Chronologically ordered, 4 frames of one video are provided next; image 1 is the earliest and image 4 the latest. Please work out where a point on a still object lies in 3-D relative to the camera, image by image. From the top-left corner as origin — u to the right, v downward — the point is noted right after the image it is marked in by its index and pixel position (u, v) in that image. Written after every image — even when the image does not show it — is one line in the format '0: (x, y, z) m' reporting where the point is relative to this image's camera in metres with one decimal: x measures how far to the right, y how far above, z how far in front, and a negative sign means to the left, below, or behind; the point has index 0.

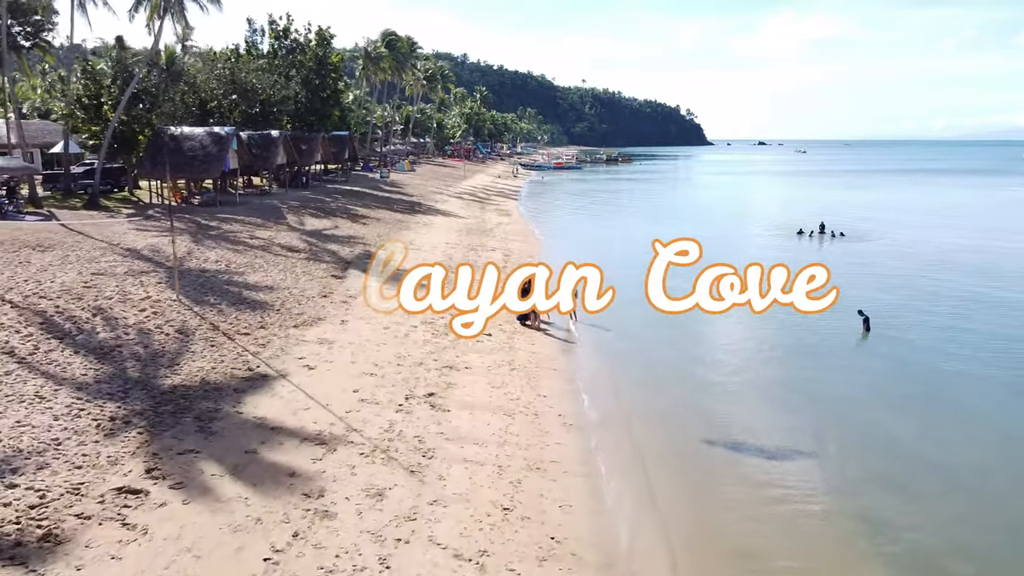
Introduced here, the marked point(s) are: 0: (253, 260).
0: (-8.3, +0.8, +19.1) m
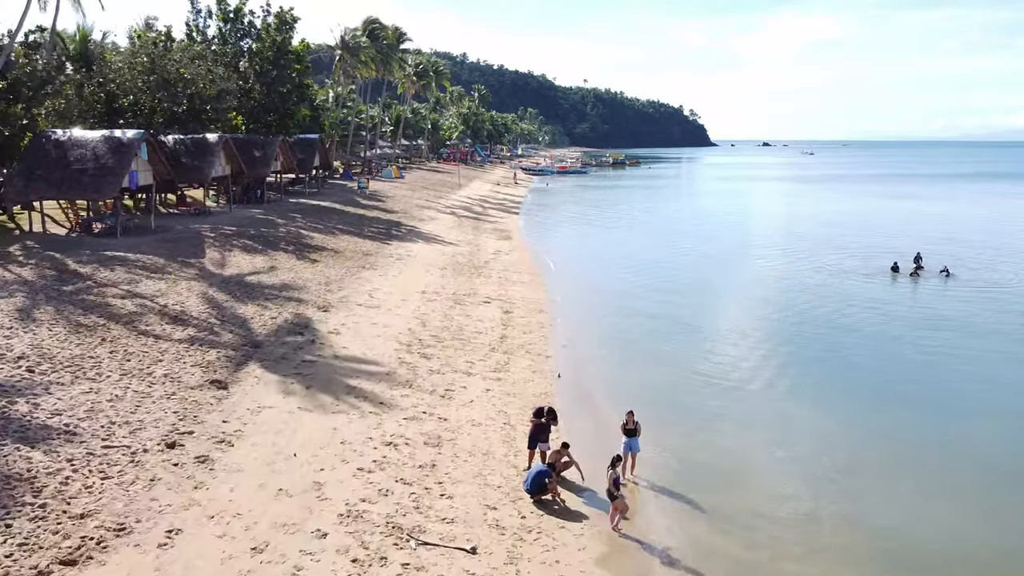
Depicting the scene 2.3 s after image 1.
0: (-8.3, -1.3, +11.6) m
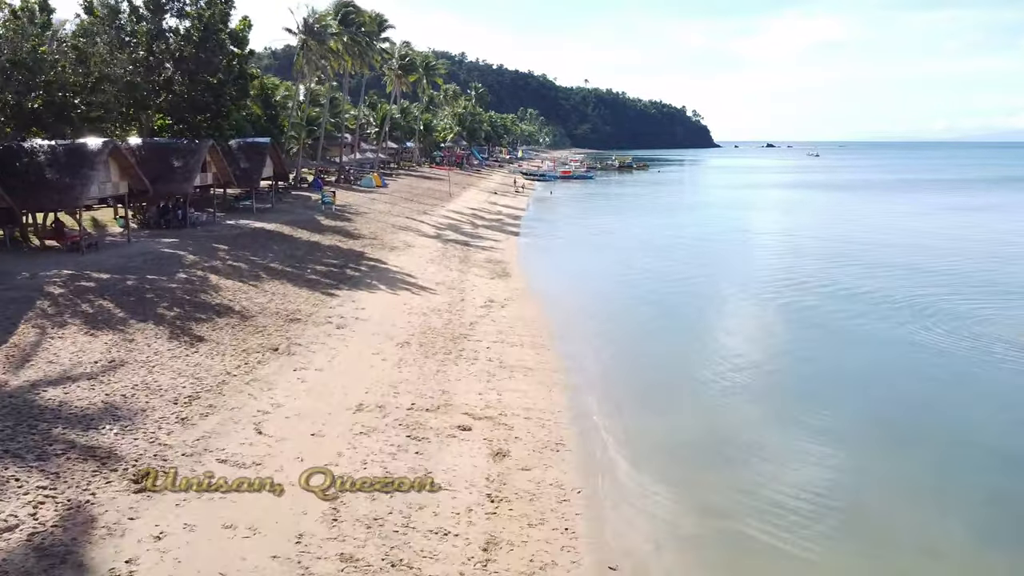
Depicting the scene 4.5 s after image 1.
0: (-8.3, -3.4, +3.8) m
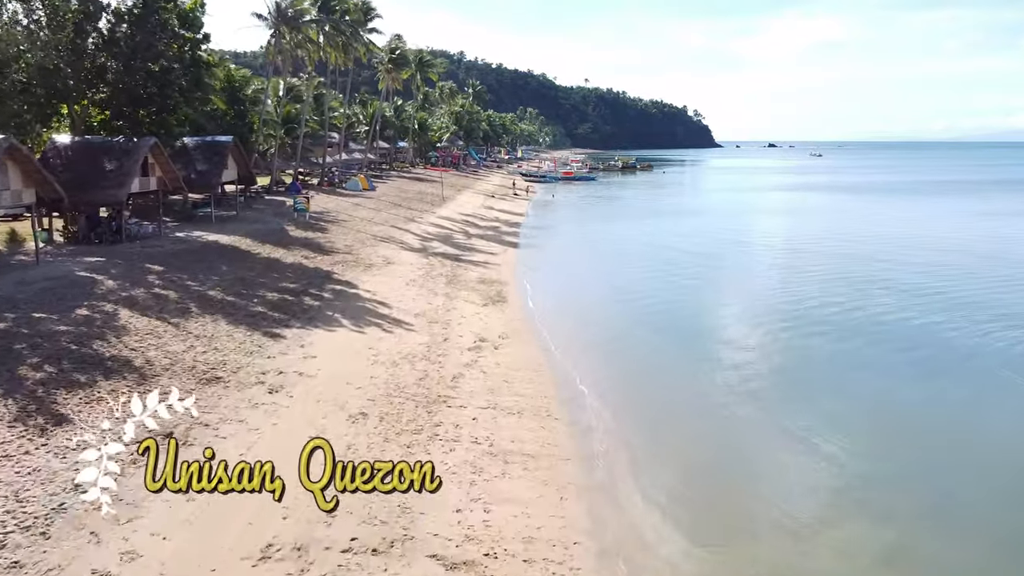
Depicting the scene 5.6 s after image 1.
0: (-8.4, -4.4, -0.3) m
